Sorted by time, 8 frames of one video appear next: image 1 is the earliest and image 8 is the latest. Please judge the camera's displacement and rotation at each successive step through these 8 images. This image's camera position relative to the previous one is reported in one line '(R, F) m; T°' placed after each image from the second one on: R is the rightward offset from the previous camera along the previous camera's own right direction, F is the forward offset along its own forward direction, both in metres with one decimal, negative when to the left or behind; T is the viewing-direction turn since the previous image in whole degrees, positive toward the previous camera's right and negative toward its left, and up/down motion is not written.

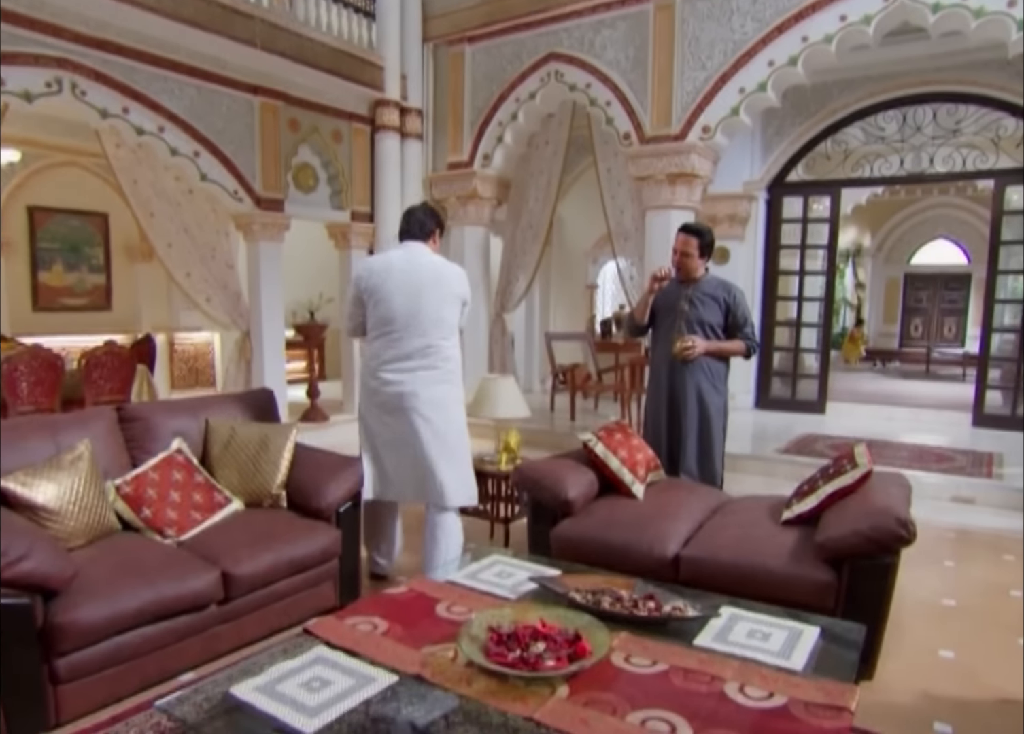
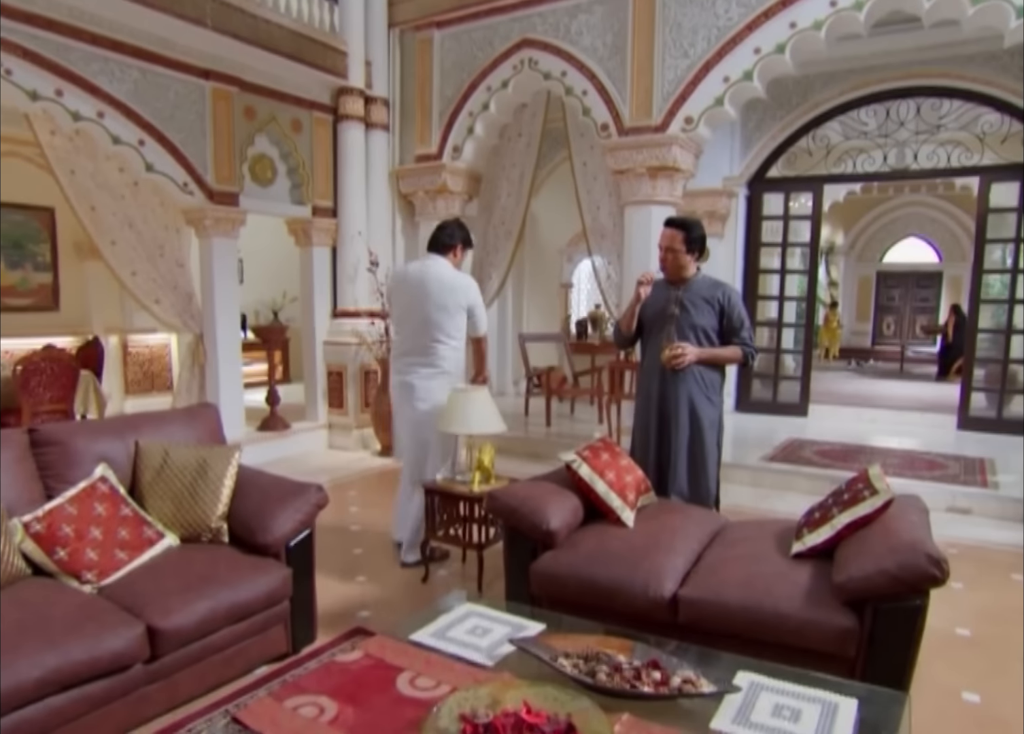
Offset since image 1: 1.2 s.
(0.0, +0.3) m; +2°
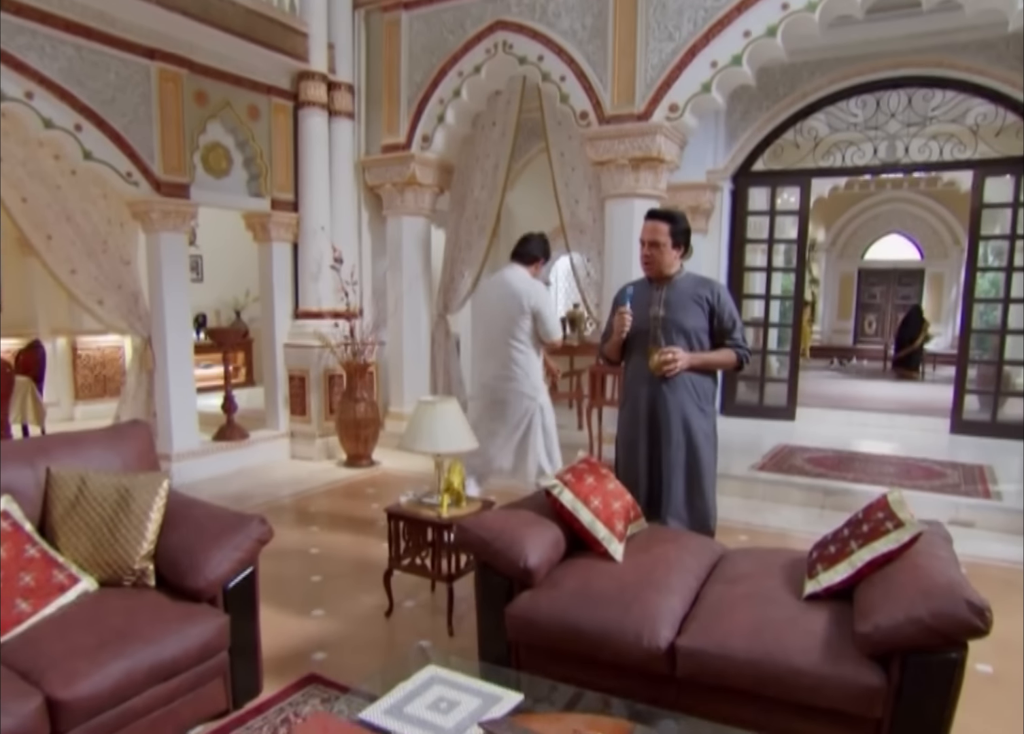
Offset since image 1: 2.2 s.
(0.0, +0.4) m; +2°
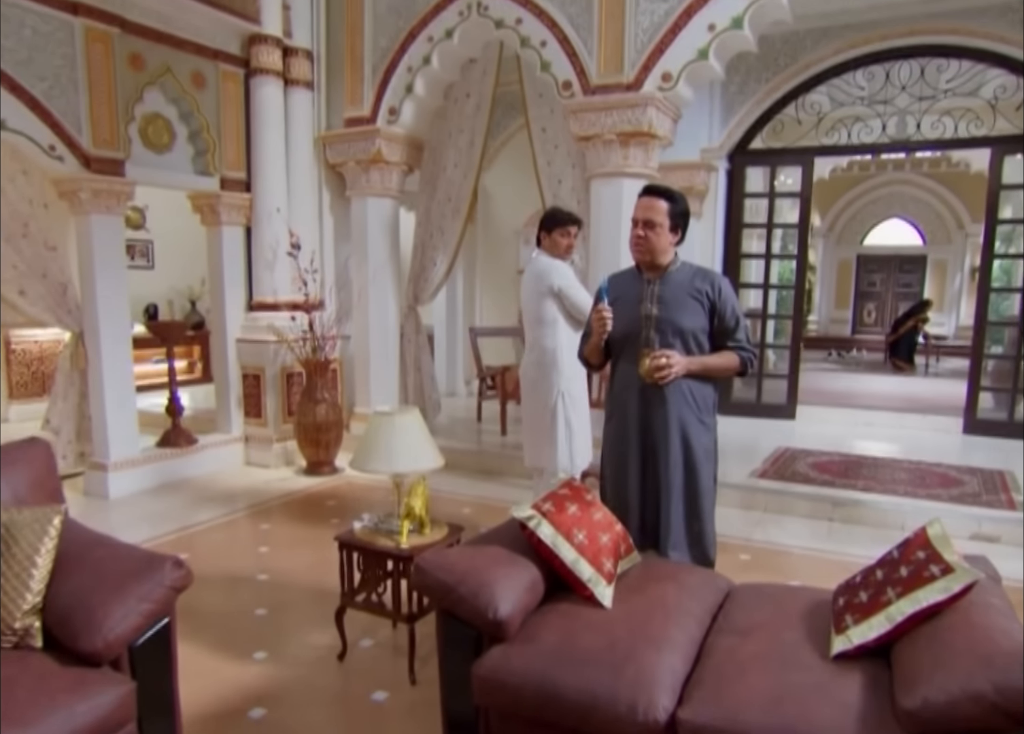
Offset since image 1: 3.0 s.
(0.0, +0.5) m; +1°
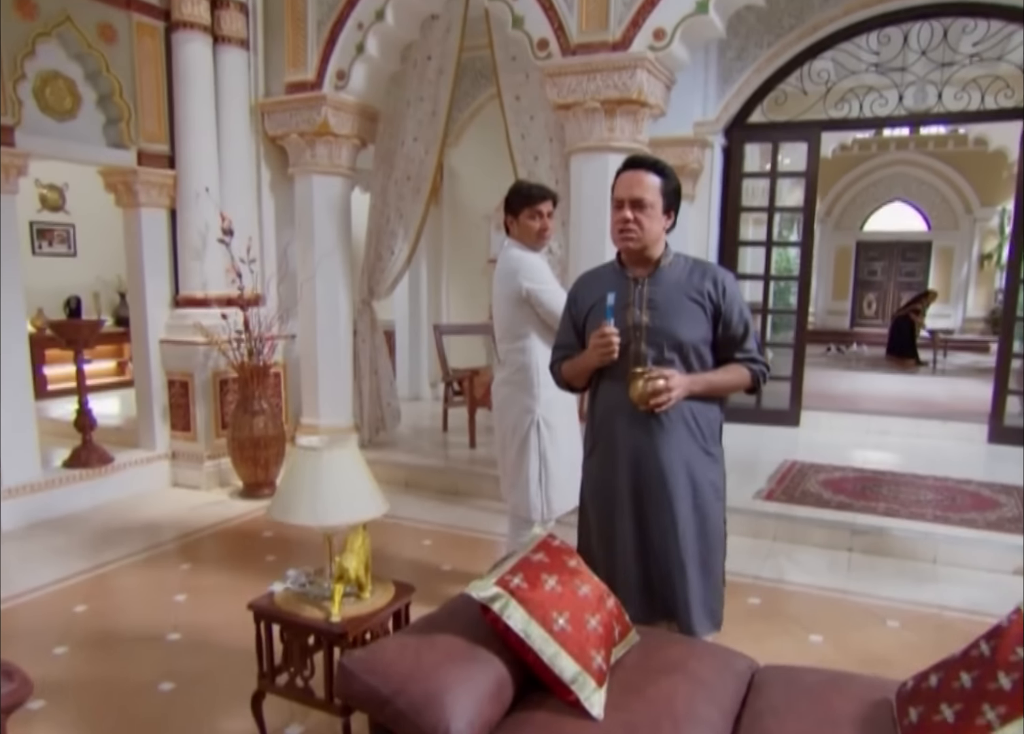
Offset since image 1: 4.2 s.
(0.0, +0.7) m; +1°
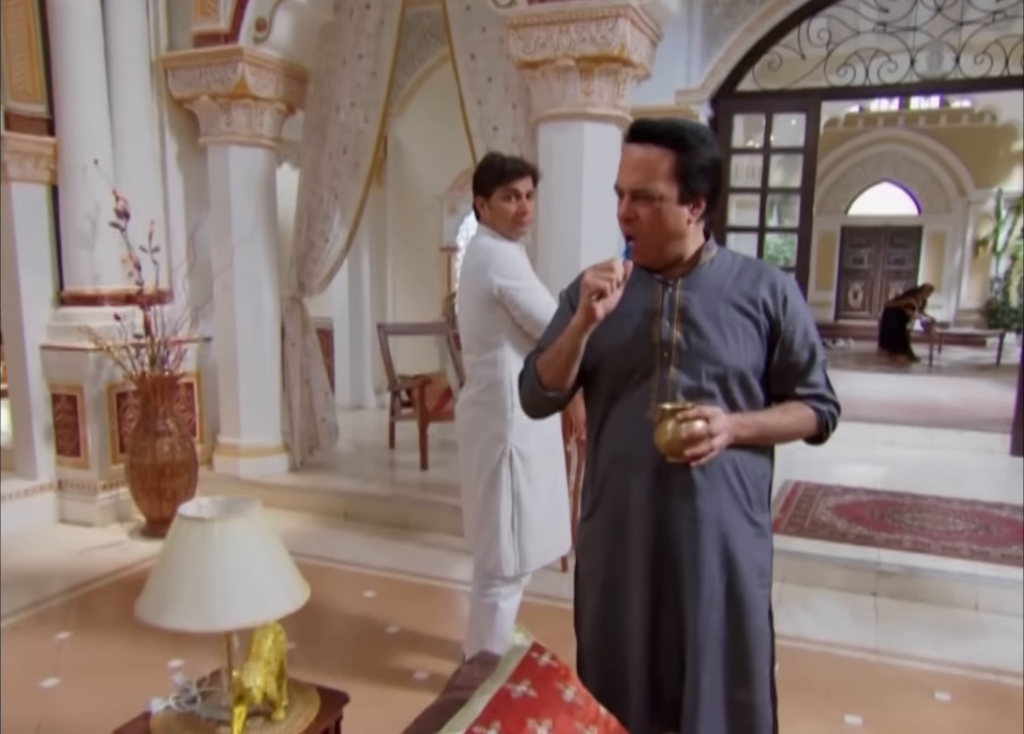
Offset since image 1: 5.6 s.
(0.0, +0.7) m; +3°
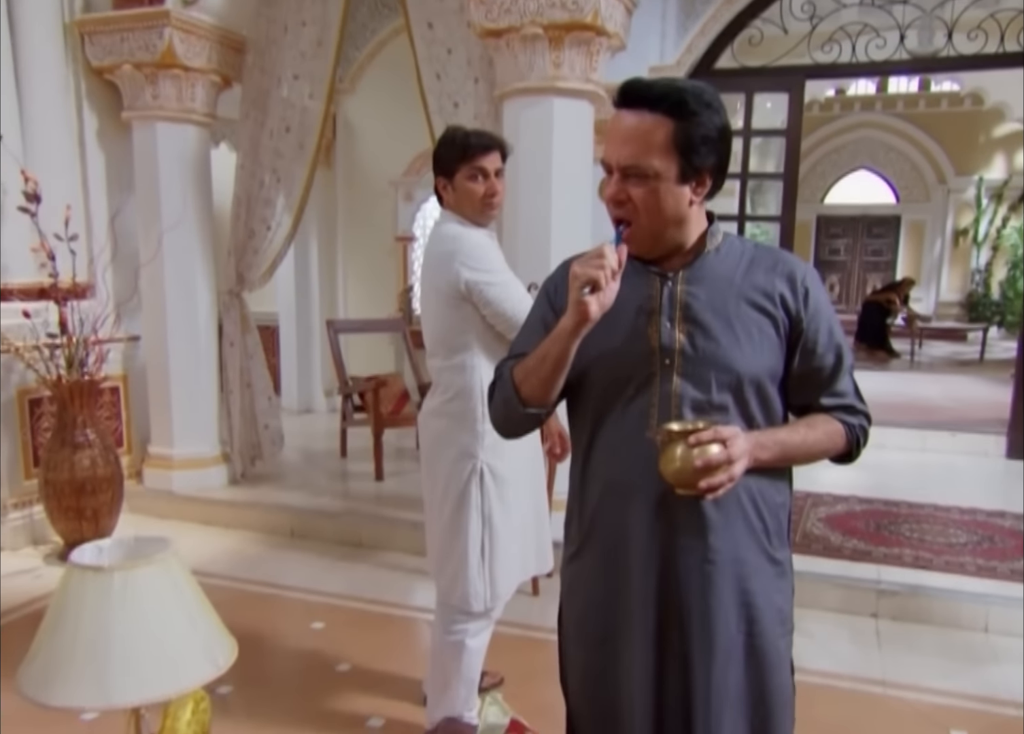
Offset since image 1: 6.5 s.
(0.0, +0.4) m; +2°
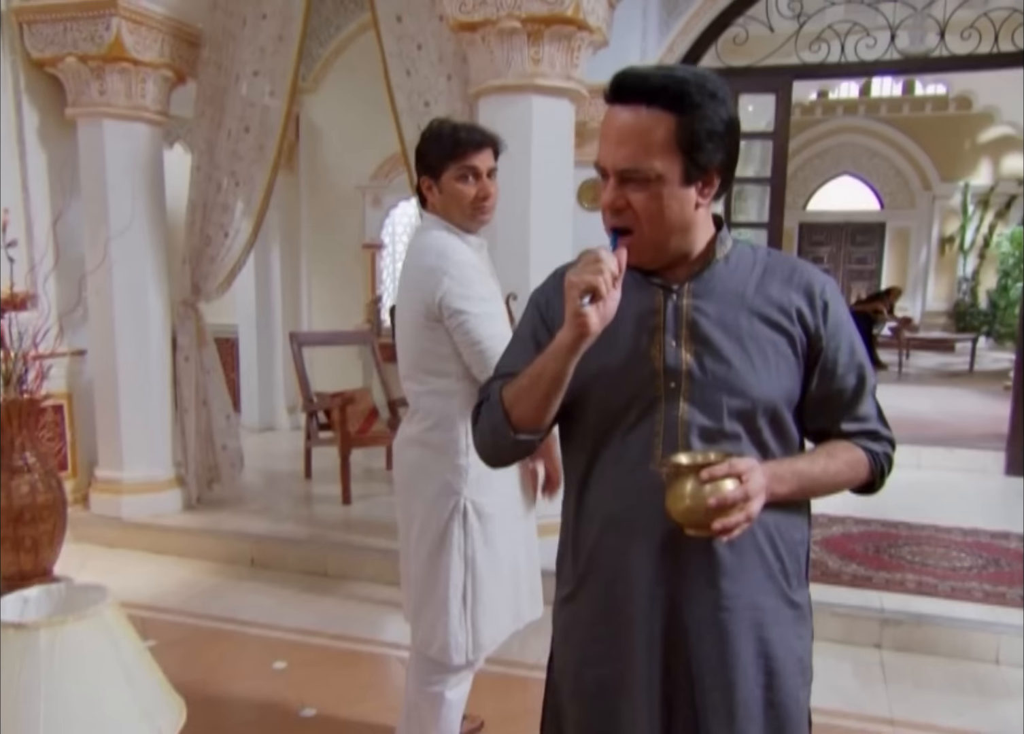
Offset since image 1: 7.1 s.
(0.0, +0.2) m; +2°
